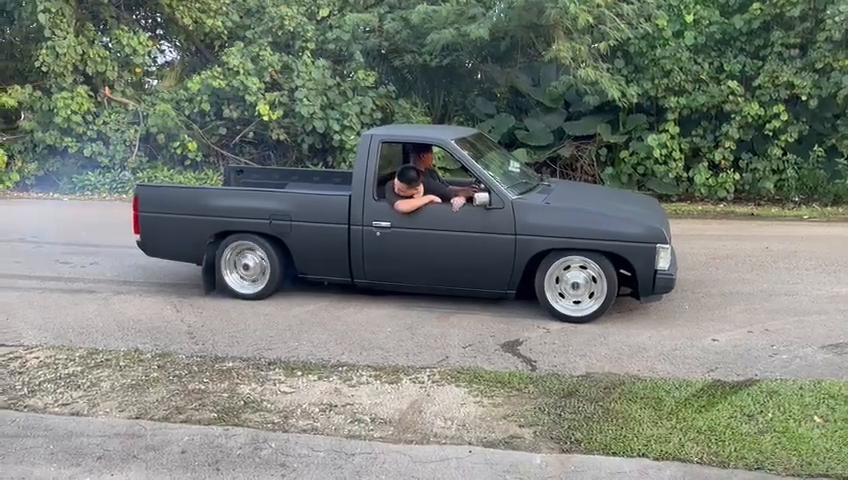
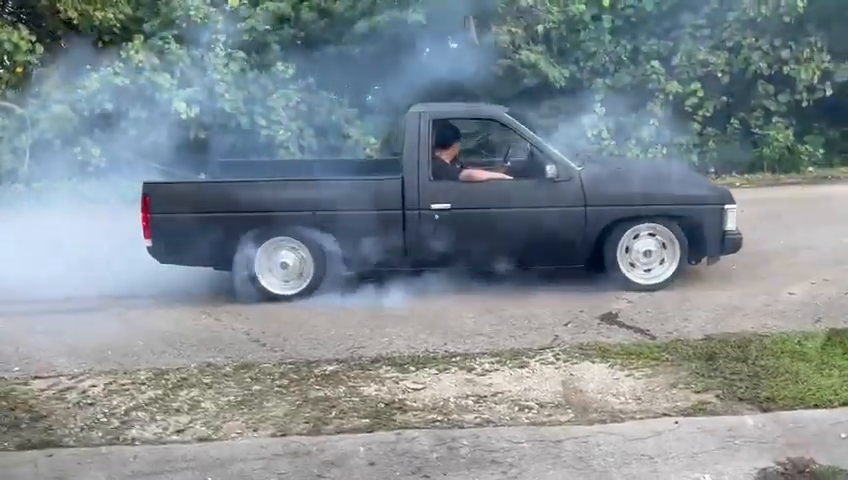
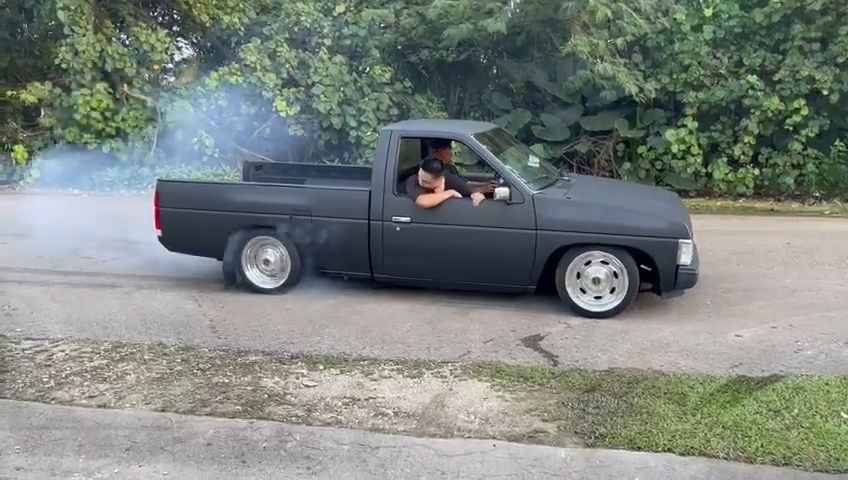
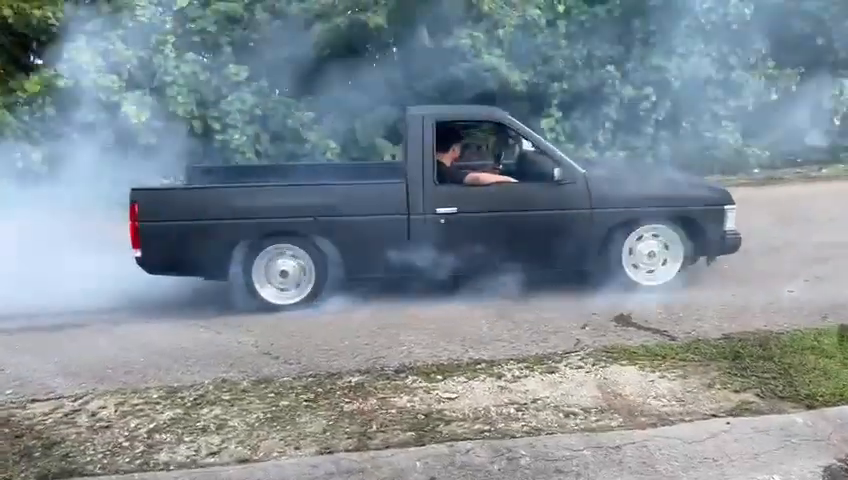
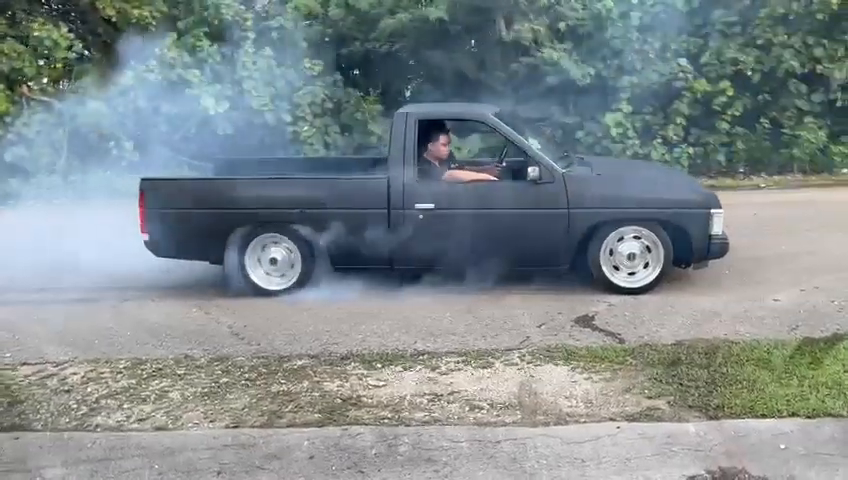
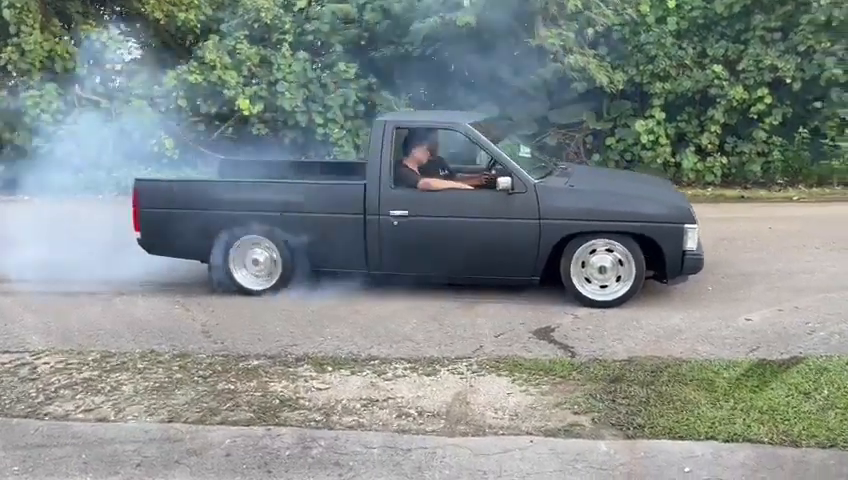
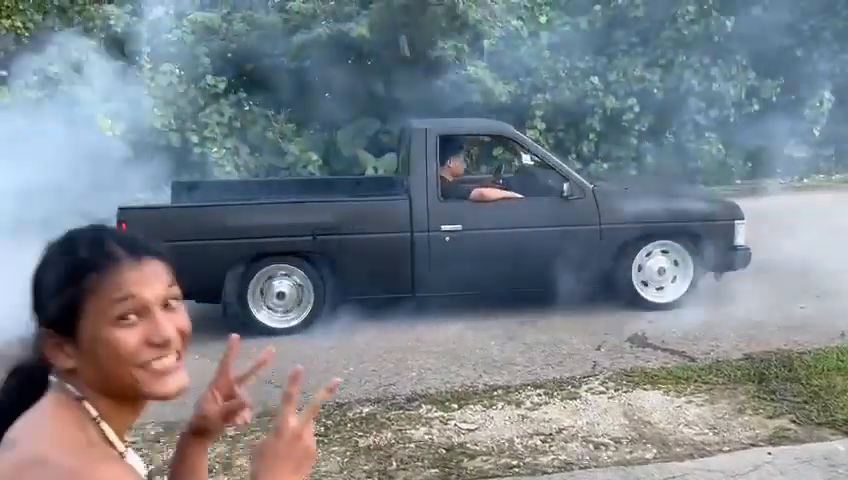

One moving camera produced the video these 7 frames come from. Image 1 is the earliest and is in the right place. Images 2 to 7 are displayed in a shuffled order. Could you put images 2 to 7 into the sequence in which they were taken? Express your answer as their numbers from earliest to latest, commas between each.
3, 6, 5, 2, 4, 7
